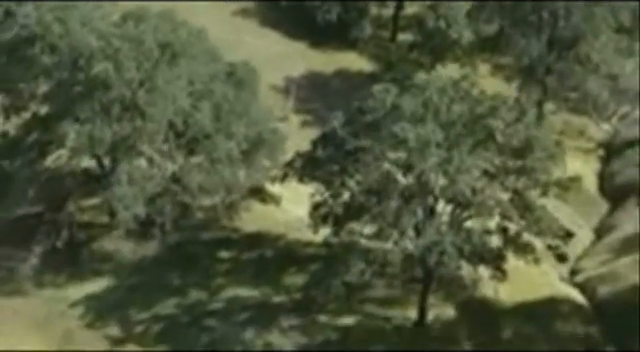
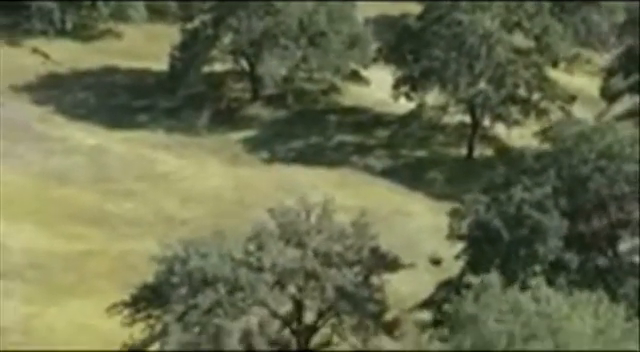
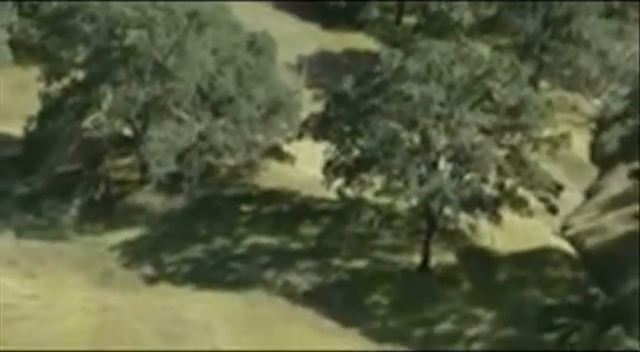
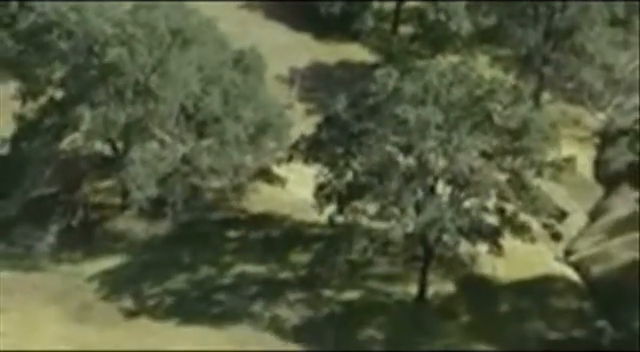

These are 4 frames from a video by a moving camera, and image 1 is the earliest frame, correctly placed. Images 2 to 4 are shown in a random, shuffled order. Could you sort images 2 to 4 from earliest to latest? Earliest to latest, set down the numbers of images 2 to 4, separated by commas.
4, 3, 2
